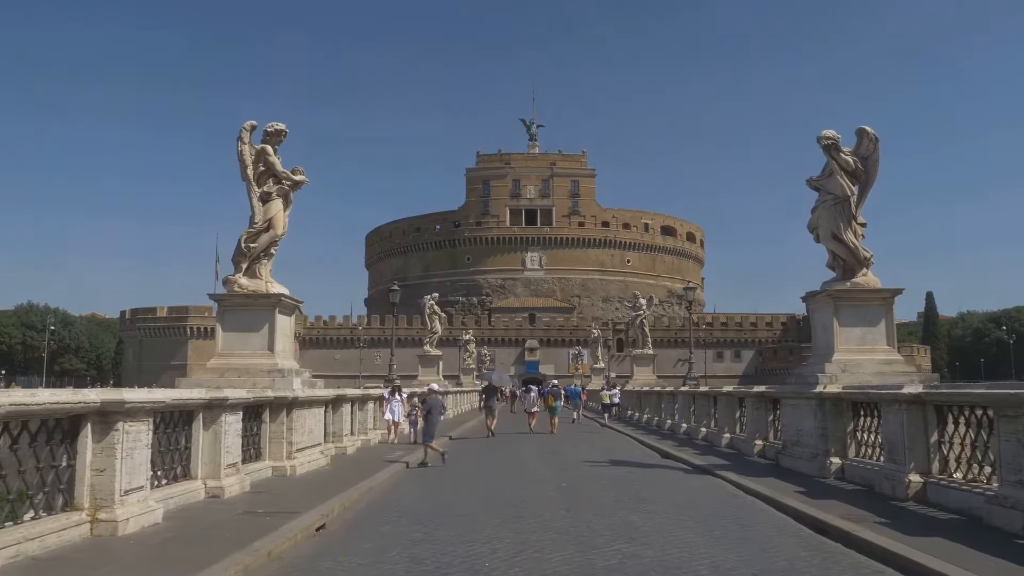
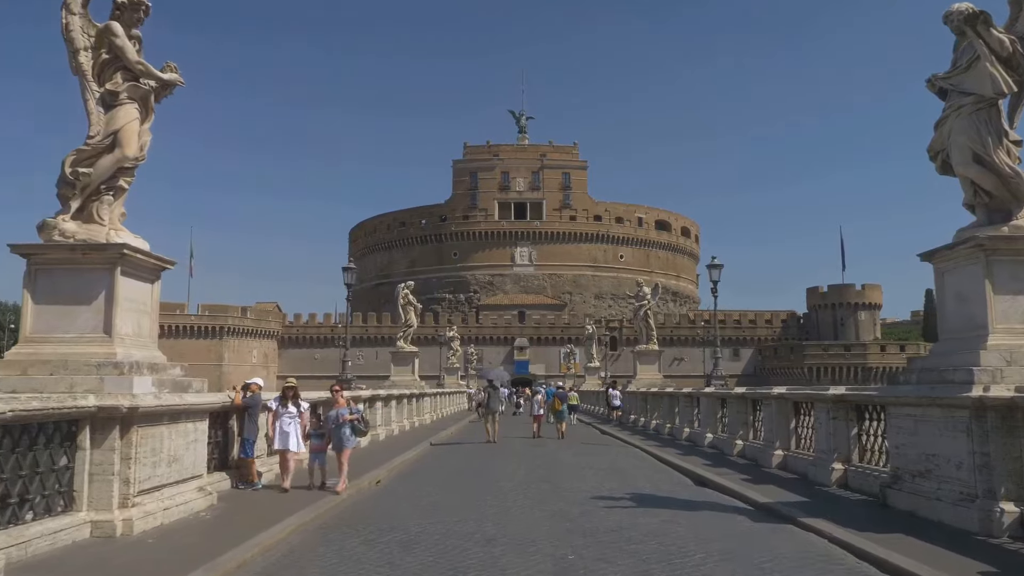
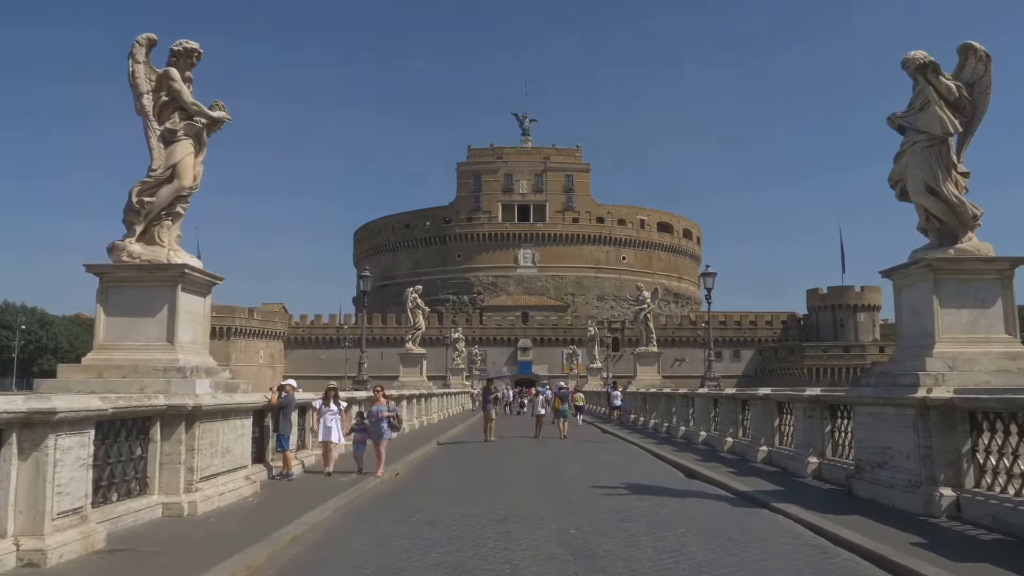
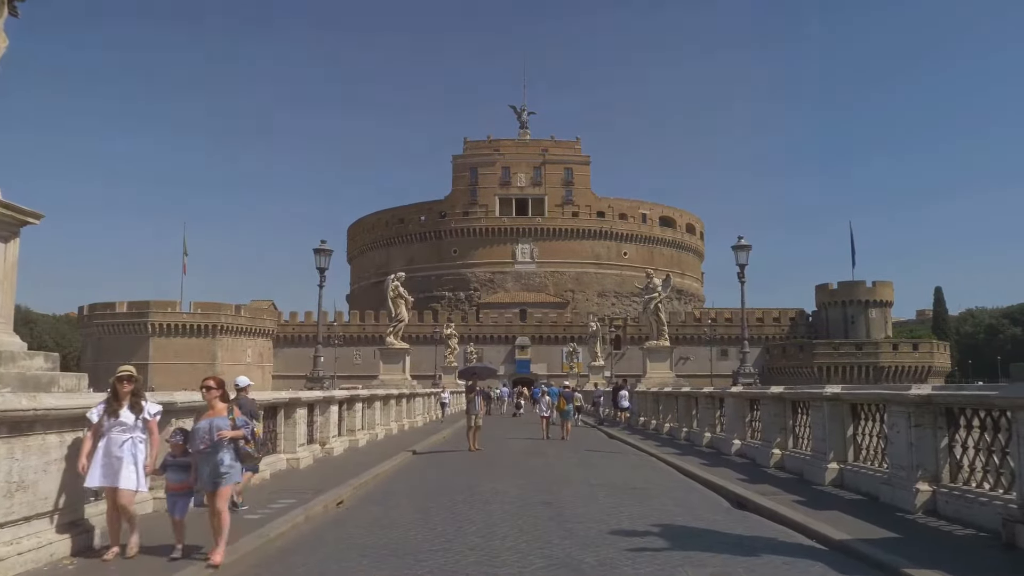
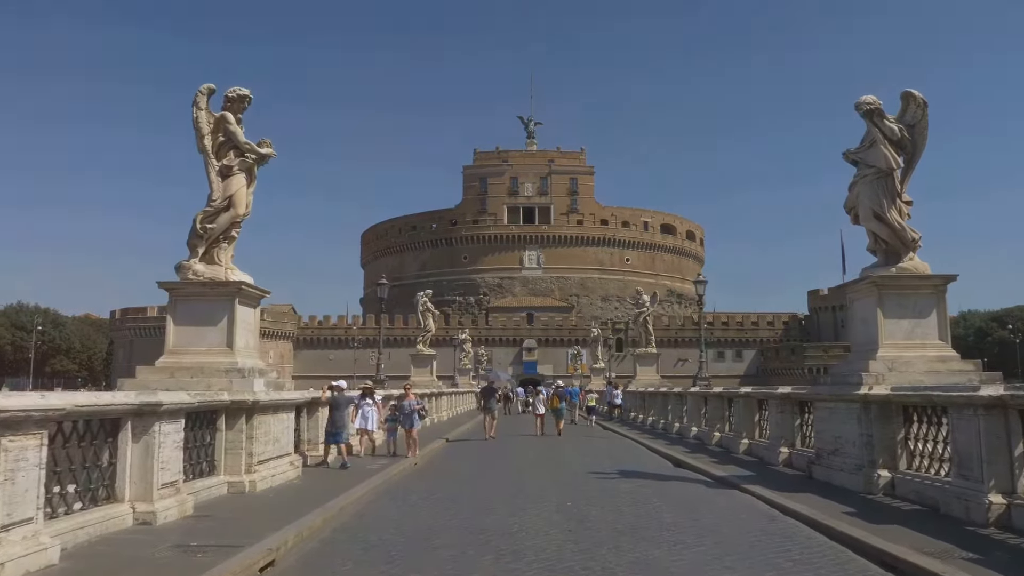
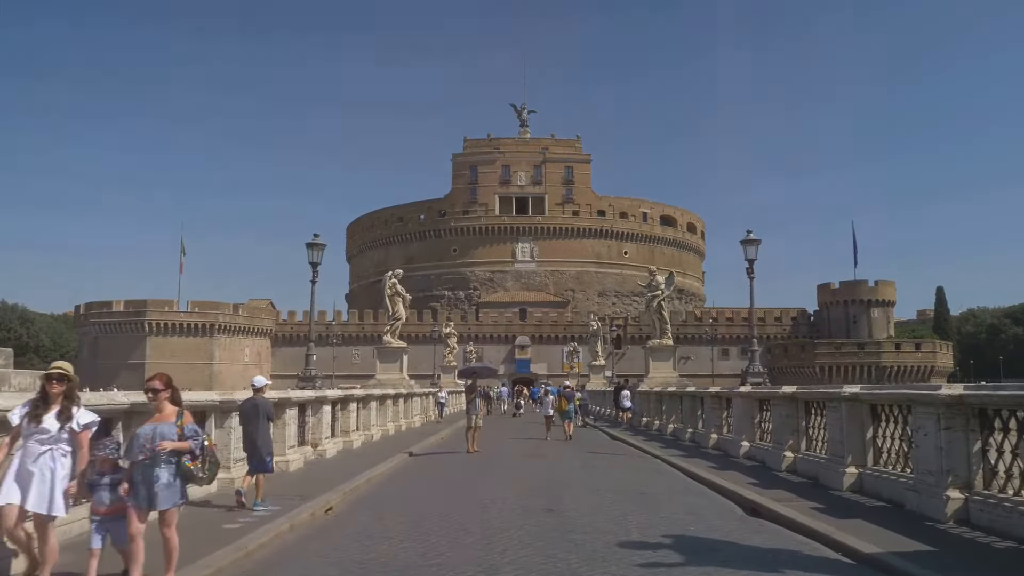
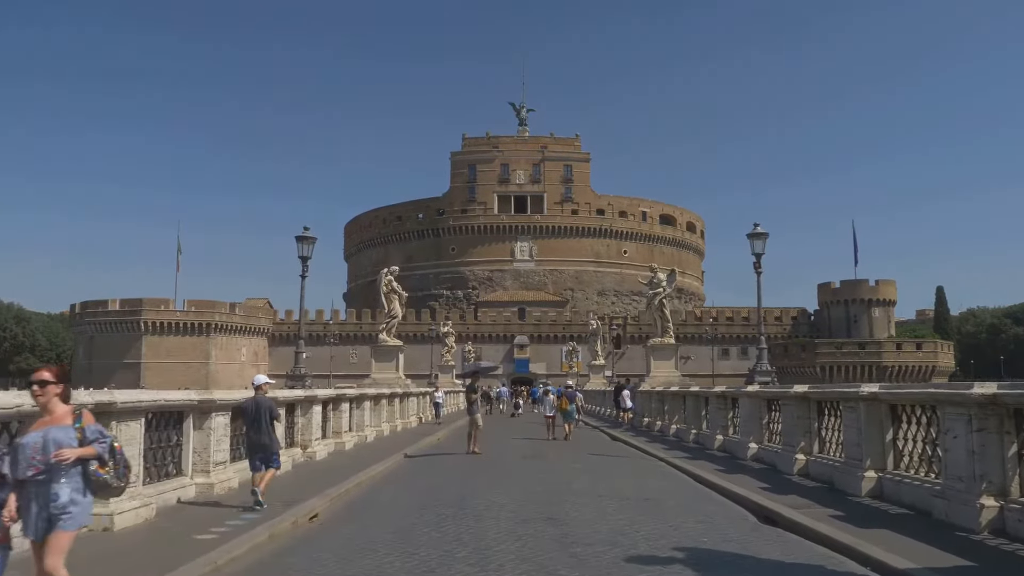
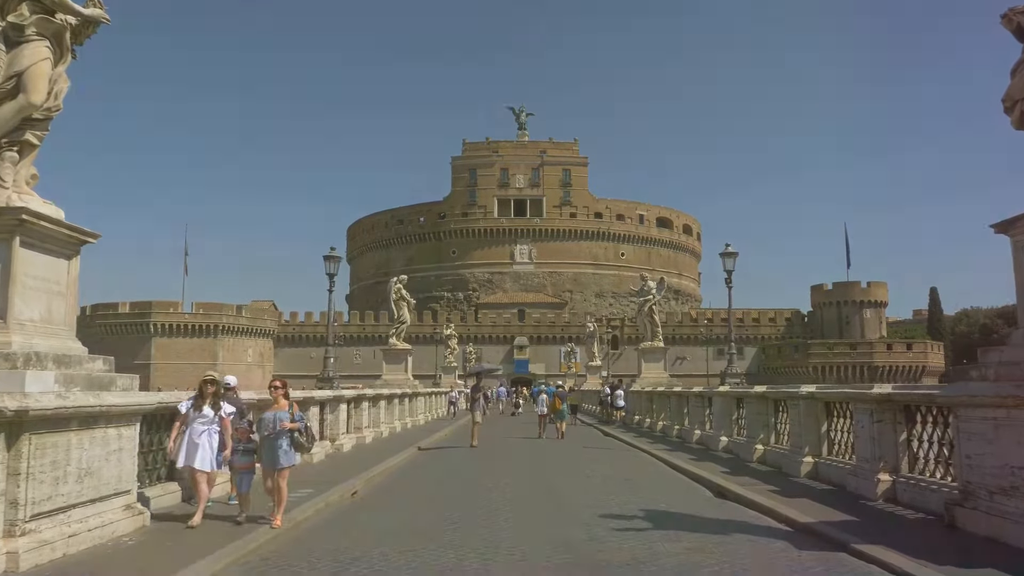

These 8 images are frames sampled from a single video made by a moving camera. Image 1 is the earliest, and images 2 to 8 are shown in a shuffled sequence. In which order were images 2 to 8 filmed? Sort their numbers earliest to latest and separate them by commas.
5, 3, 2, 8, 4, 6, 7
